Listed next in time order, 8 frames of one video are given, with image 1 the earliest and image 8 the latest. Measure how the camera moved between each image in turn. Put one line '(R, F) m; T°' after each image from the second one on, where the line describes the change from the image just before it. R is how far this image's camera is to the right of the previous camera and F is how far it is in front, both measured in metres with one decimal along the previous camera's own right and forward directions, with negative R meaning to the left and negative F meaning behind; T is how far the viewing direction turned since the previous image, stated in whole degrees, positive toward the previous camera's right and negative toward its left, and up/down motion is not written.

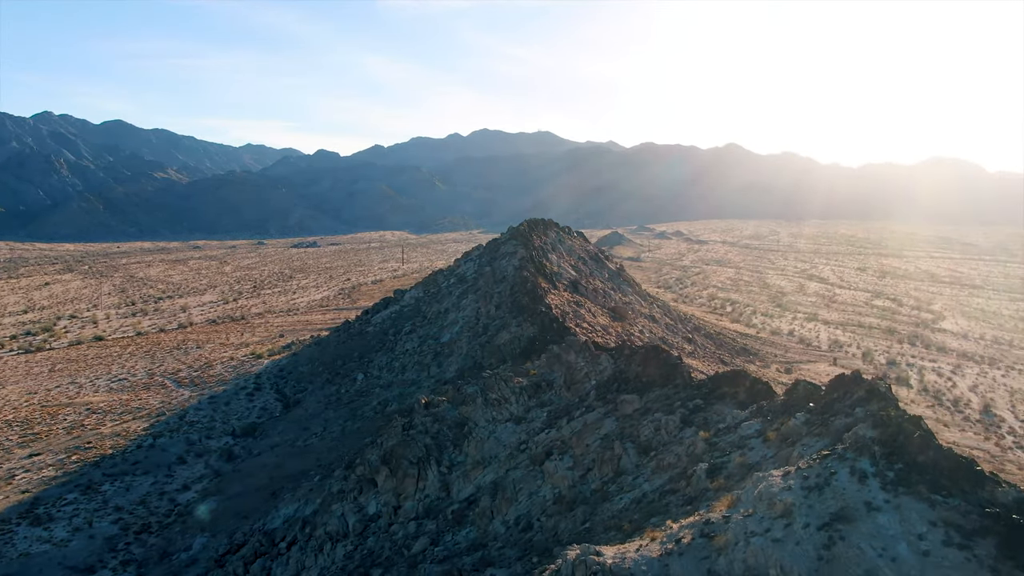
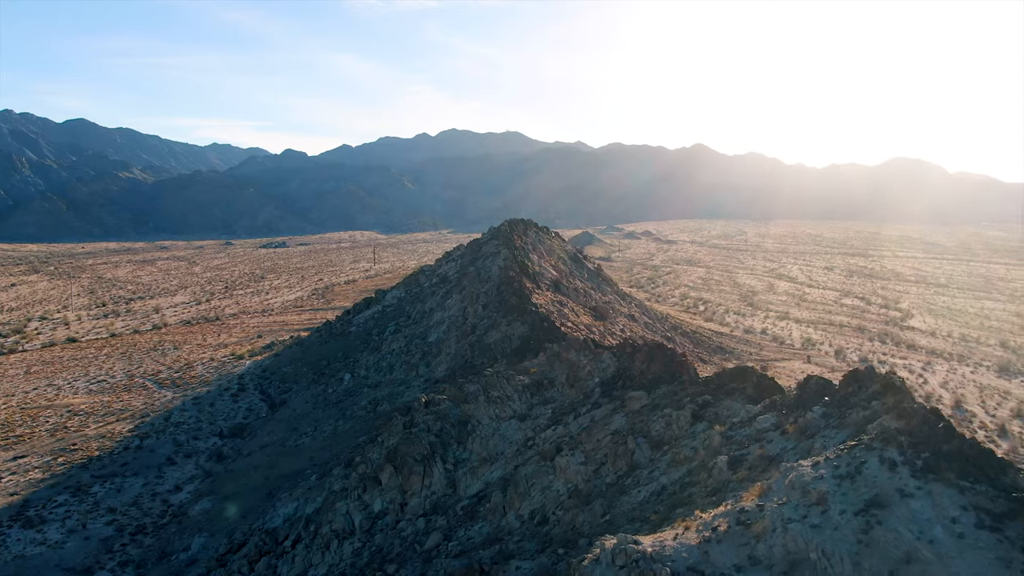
(-0.5, -0.2) m; +2°
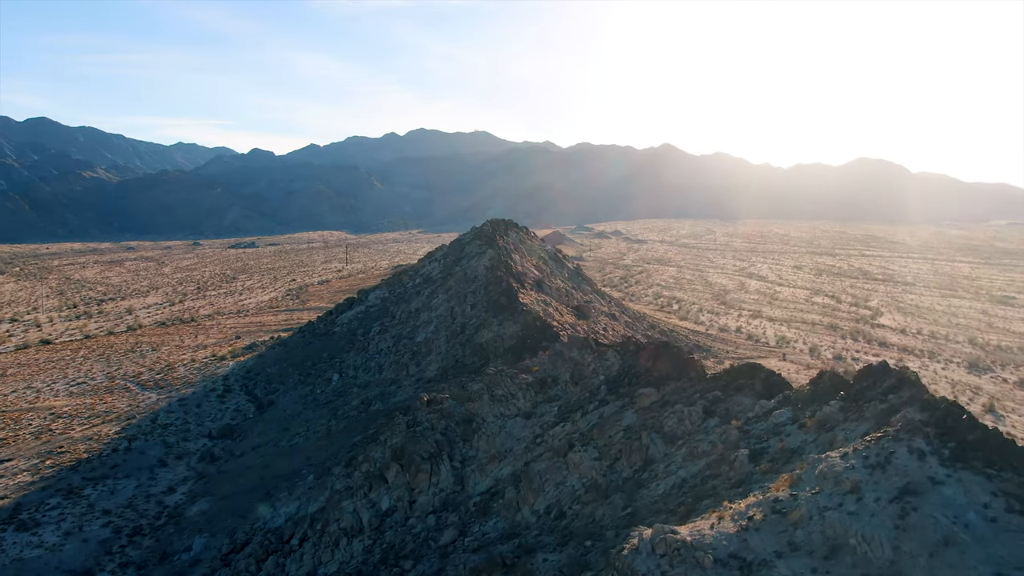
(-0.5, -0.2) m; +2°
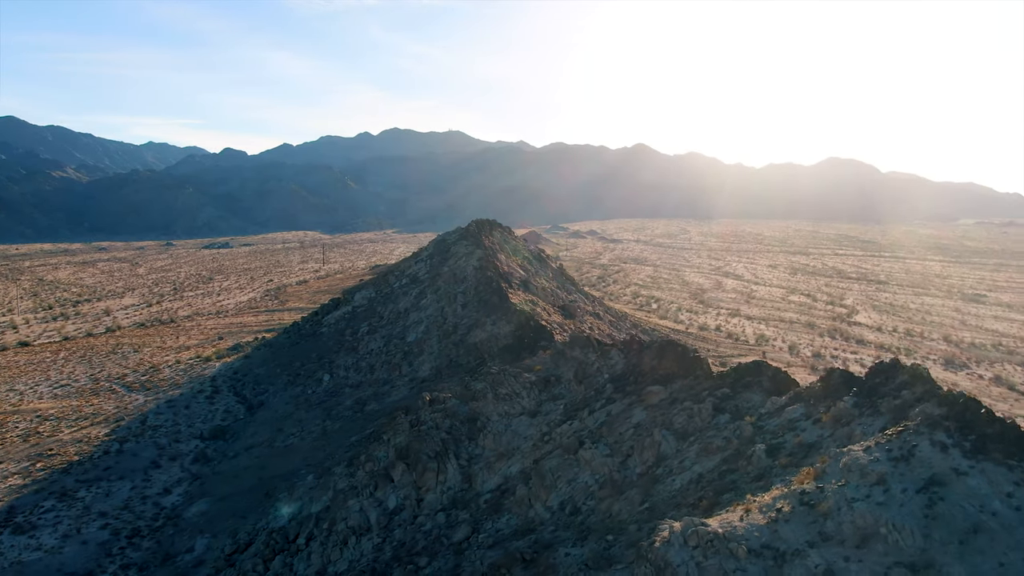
(-0.4, -0.2) m; +2°
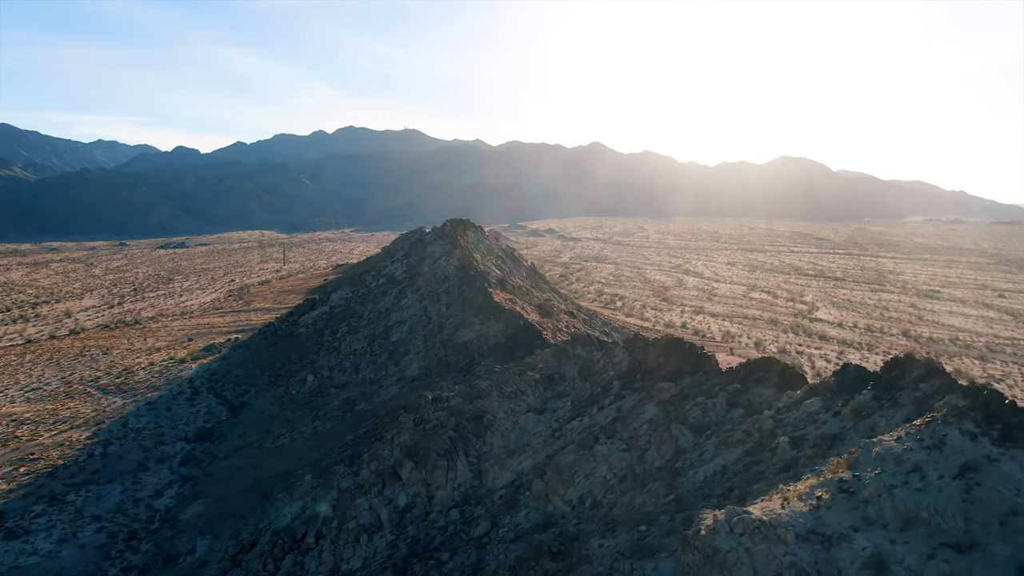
(-0.7, -0.2) m; +3°
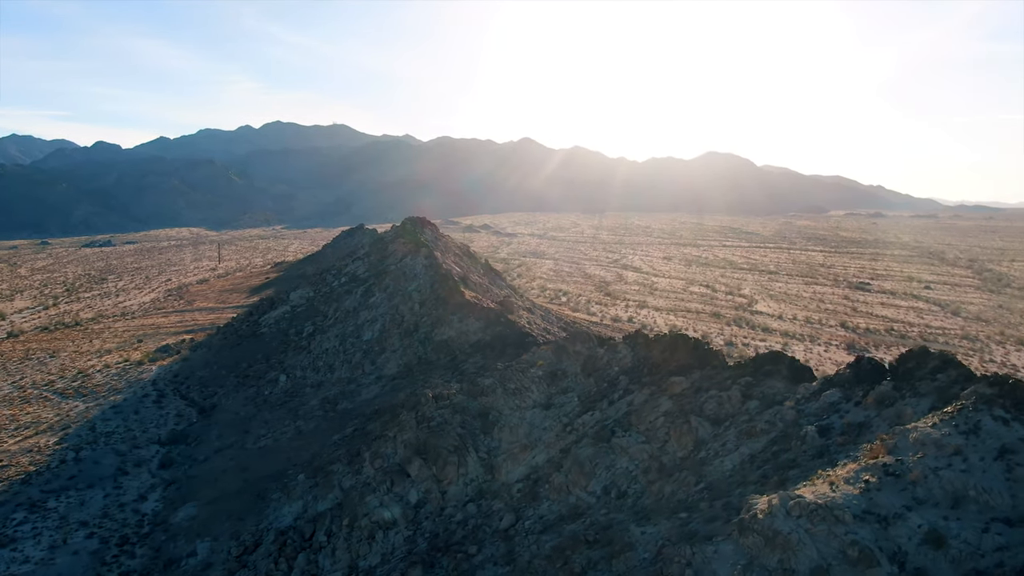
(-1.0, -0.3) m; +4°
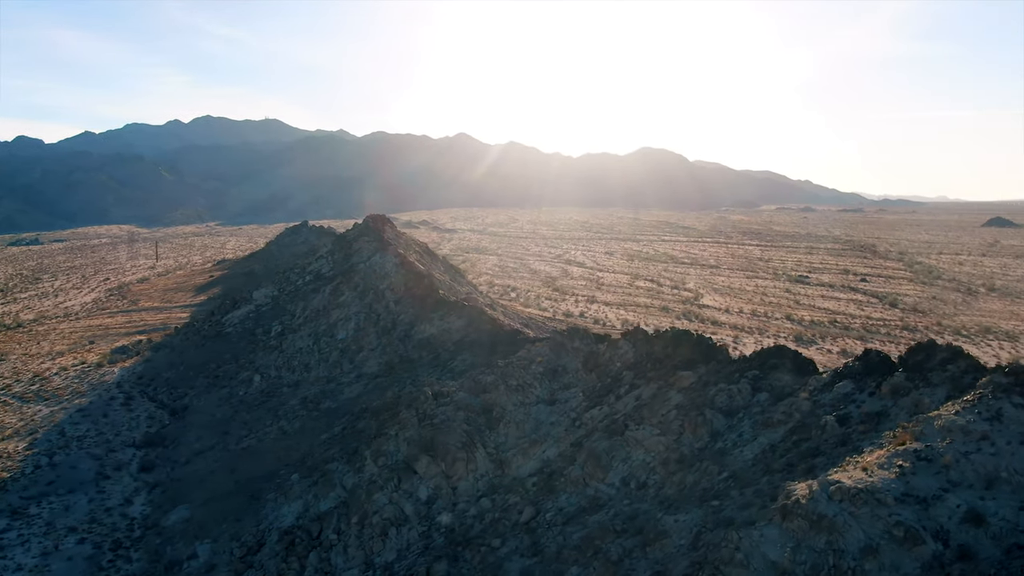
(-1.0, -0.3) m; +4°
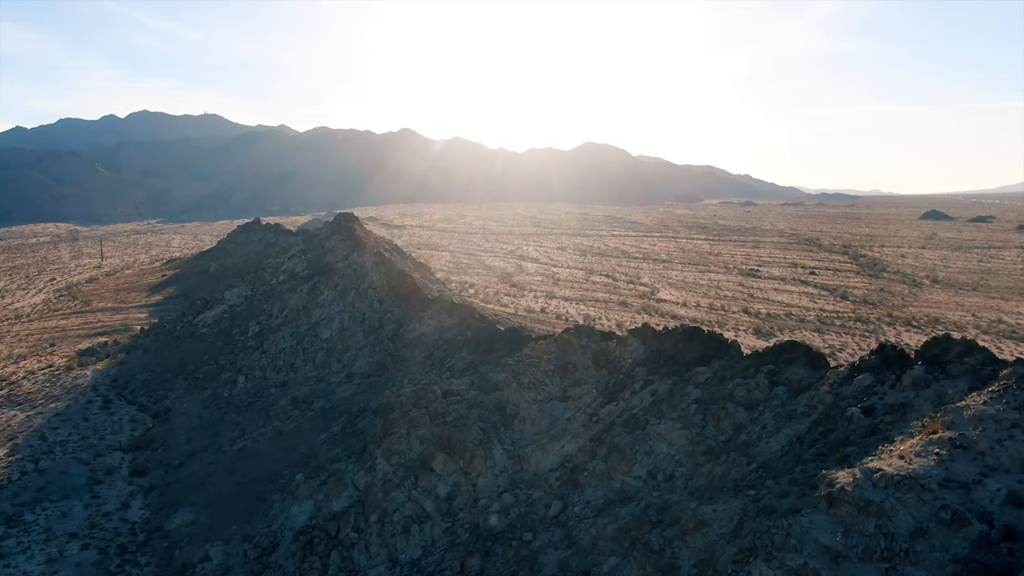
(-1.0, -0.3) m; +3°
